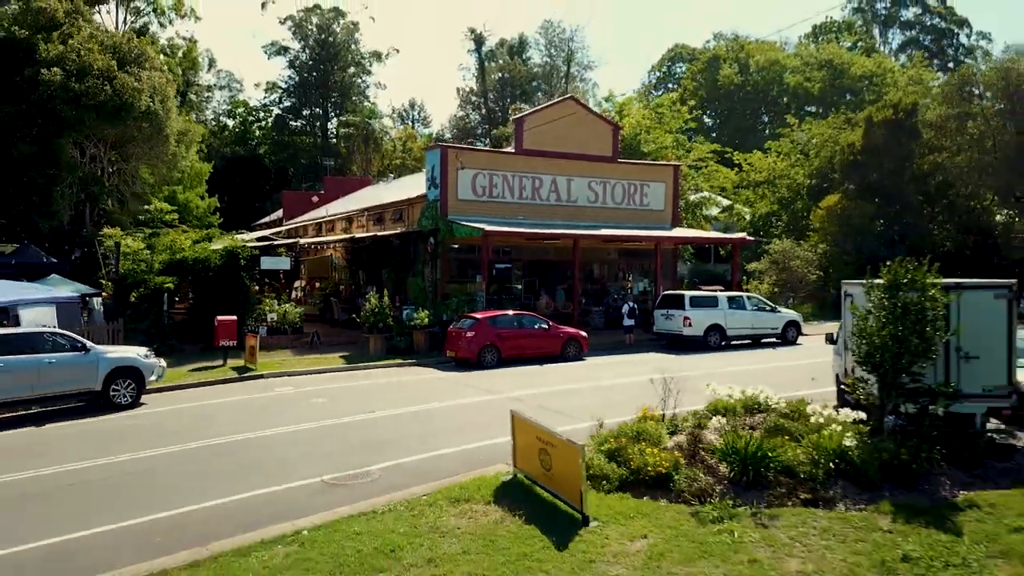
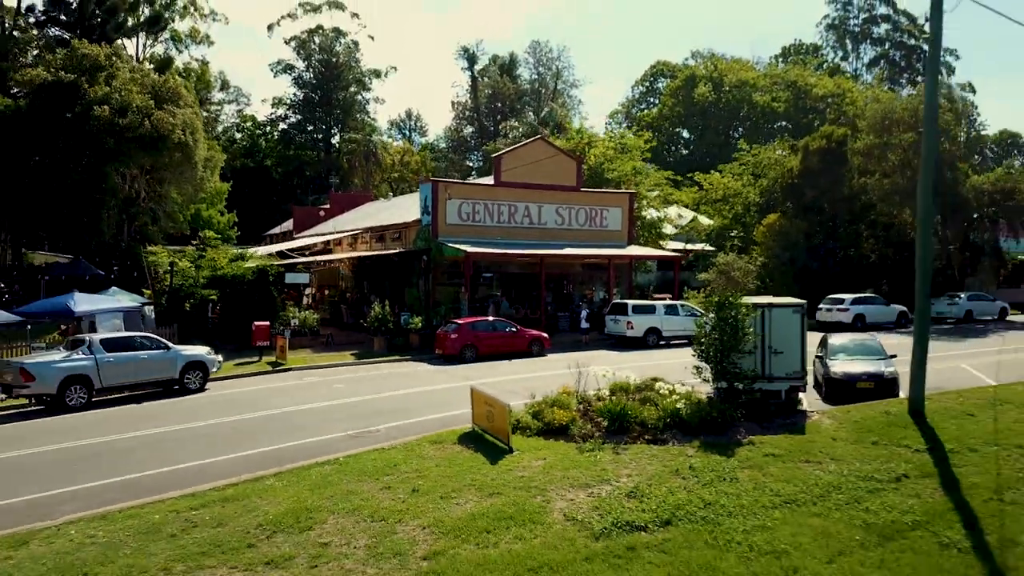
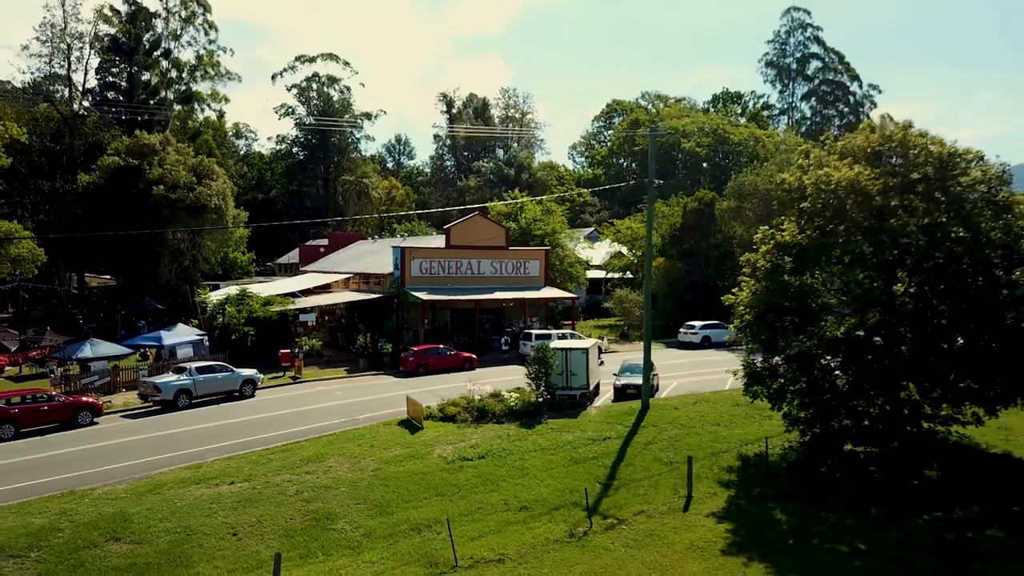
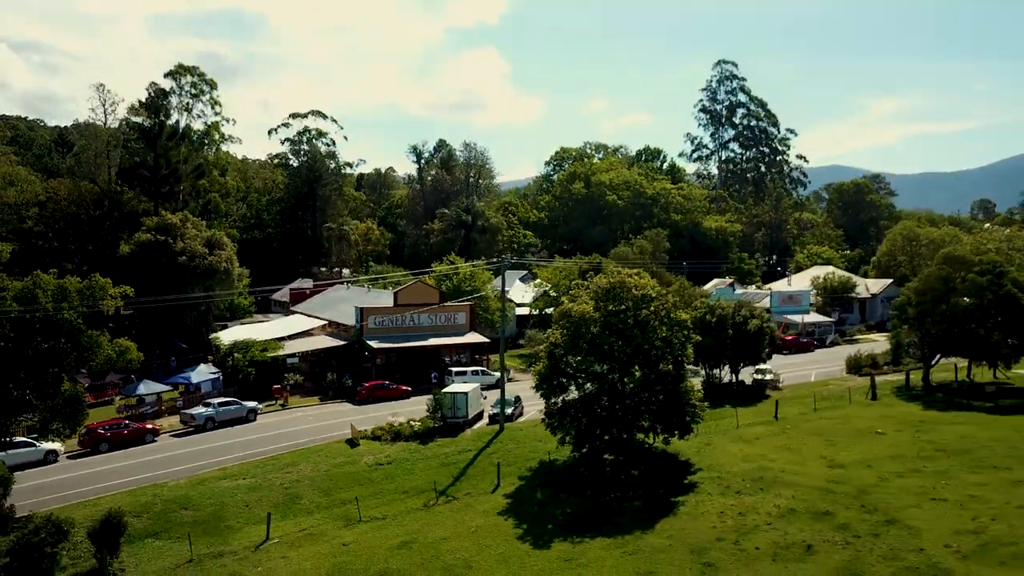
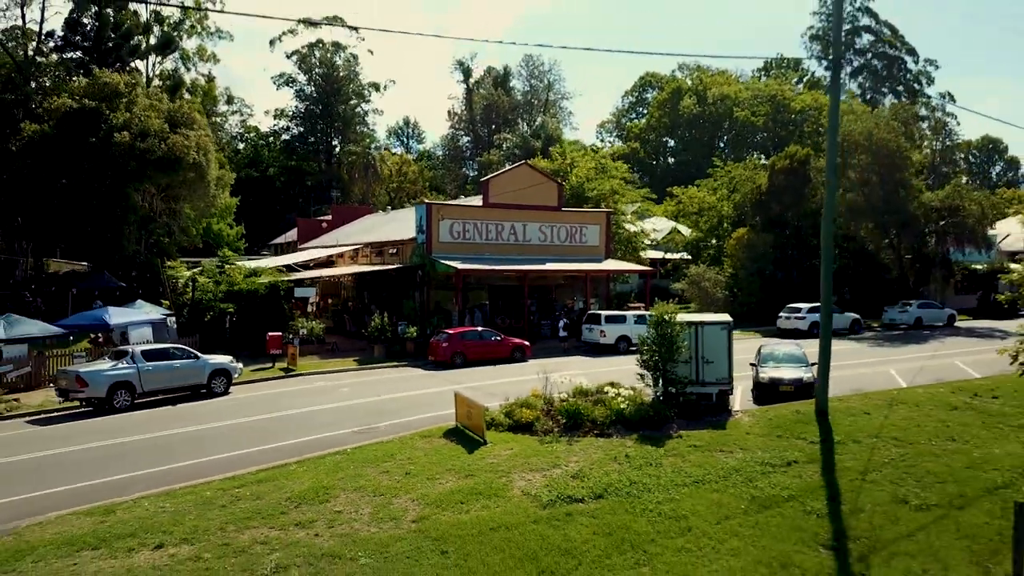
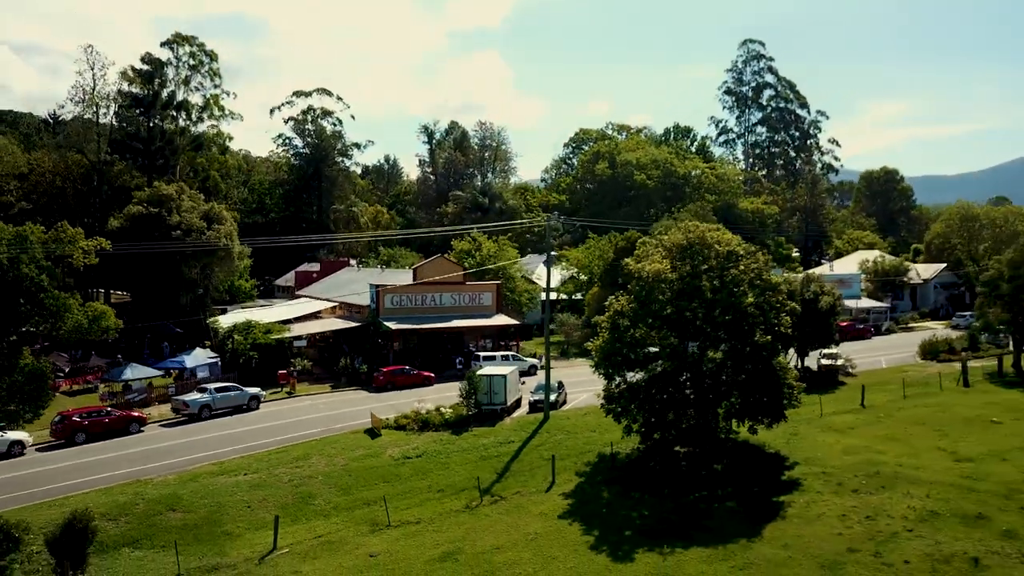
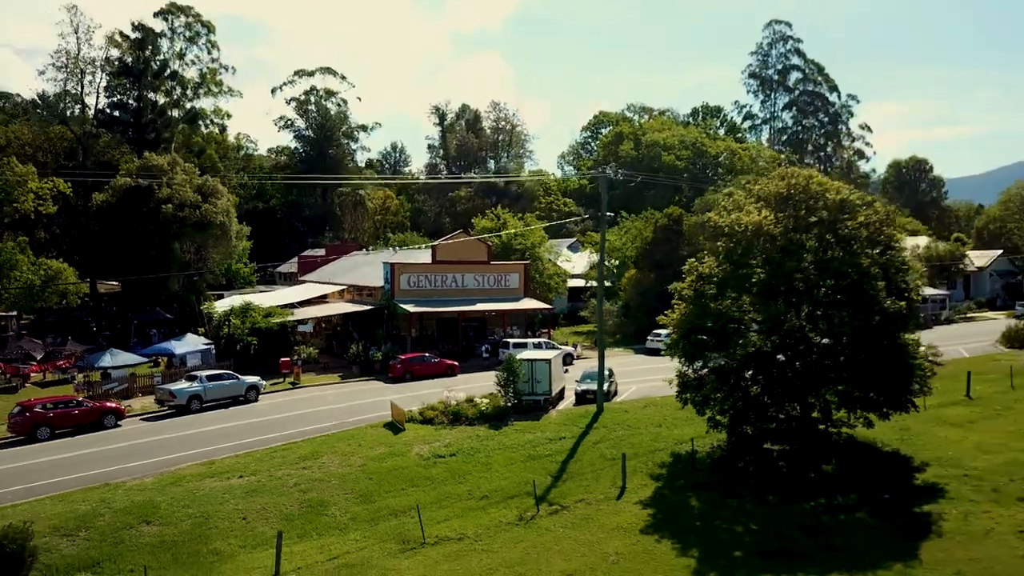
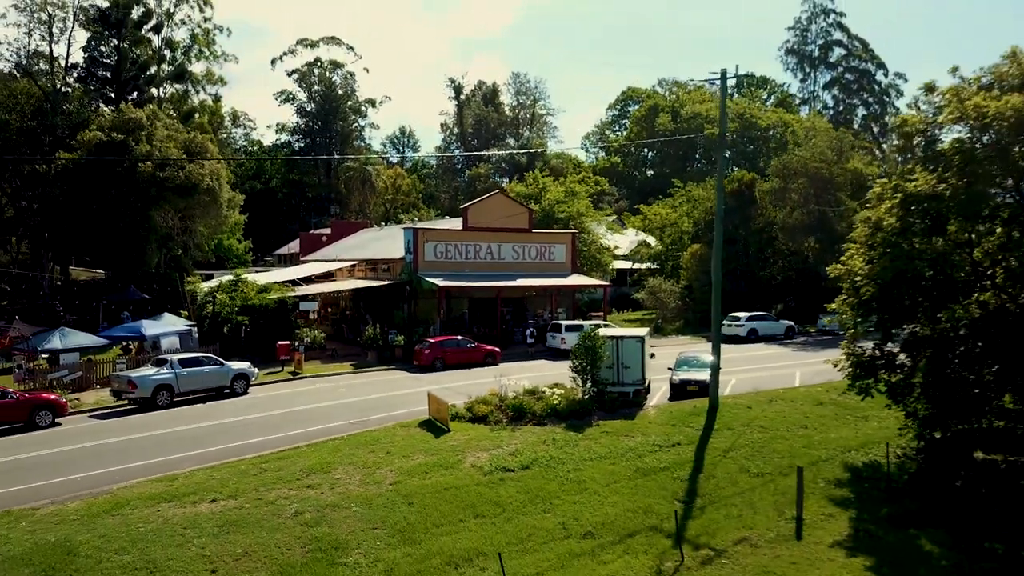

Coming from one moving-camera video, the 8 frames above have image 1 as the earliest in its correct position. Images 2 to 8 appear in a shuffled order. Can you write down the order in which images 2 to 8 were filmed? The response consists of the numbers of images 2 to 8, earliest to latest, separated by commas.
2, 5, 8, 3, 7, 6, 4
